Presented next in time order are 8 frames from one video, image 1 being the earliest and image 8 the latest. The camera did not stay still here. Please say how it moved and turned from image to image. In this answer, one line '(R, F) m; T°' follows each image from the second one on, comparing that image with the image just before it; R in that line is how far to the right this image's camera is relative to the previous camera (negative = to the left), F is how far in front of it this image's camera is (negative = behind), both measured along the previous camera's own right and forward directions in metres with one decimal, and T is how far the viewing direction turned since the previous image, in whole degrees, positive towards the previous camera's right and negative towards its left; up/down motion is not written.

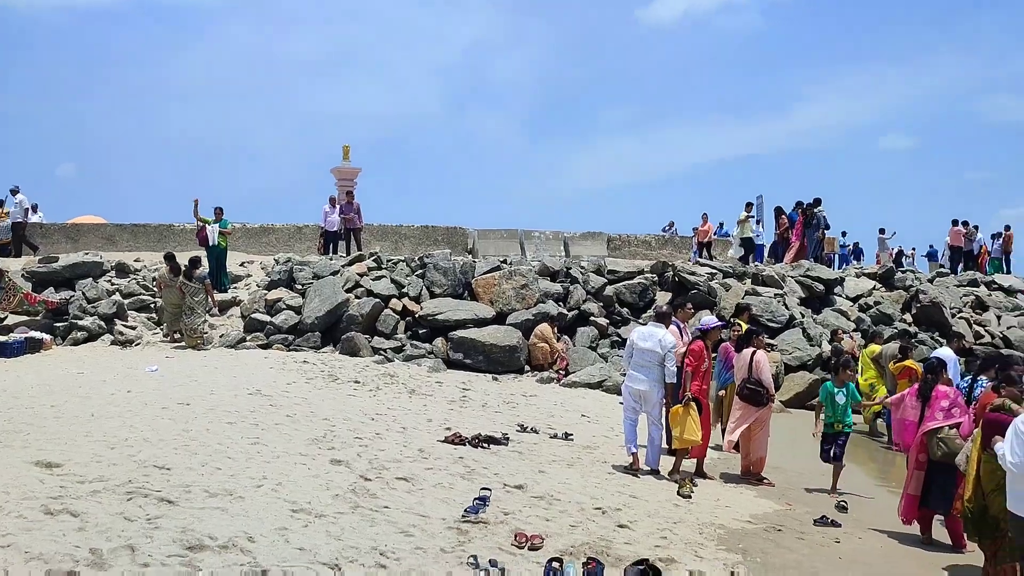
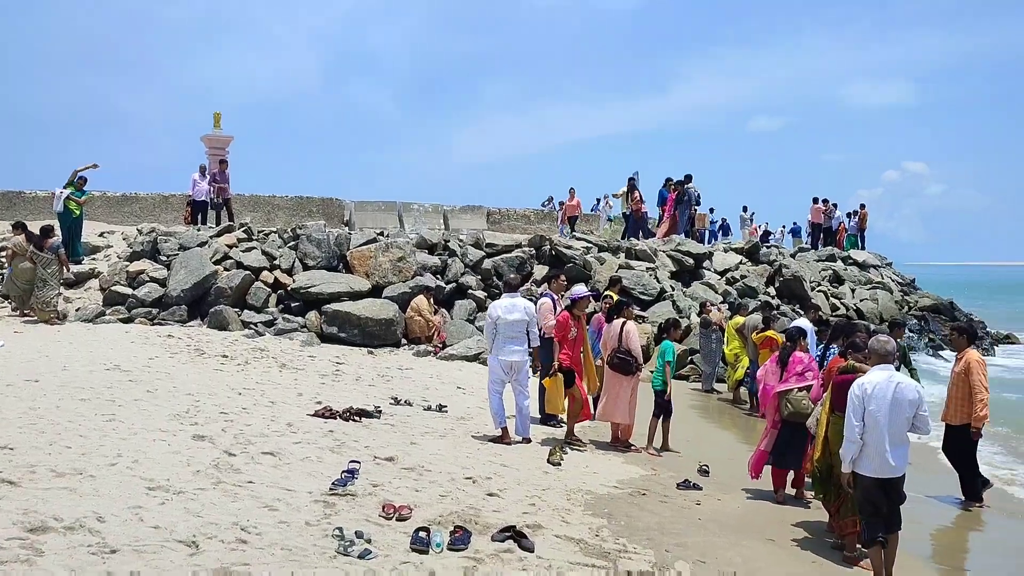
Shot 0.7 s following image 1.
(+0.1, 0.0) m; +7°
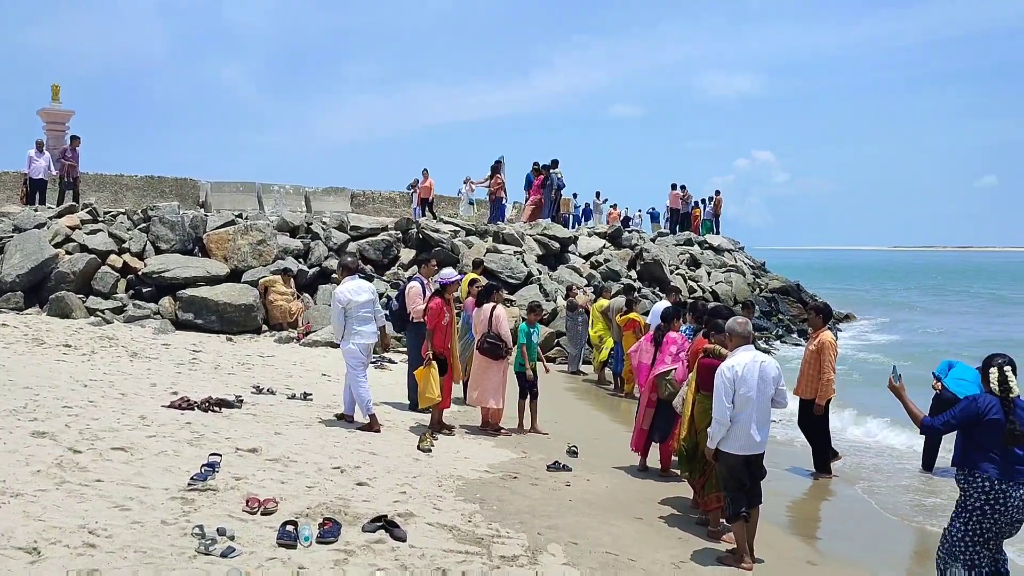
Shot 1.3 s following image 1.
(0.0, +0.1) m; +9°
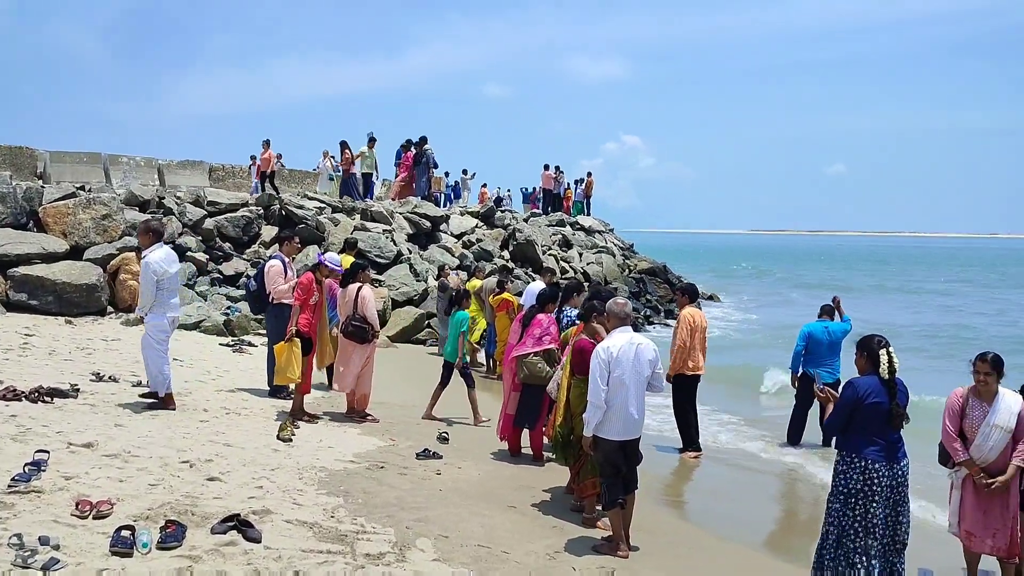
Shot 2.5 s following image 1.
(0.0, +0.3) m; +8°
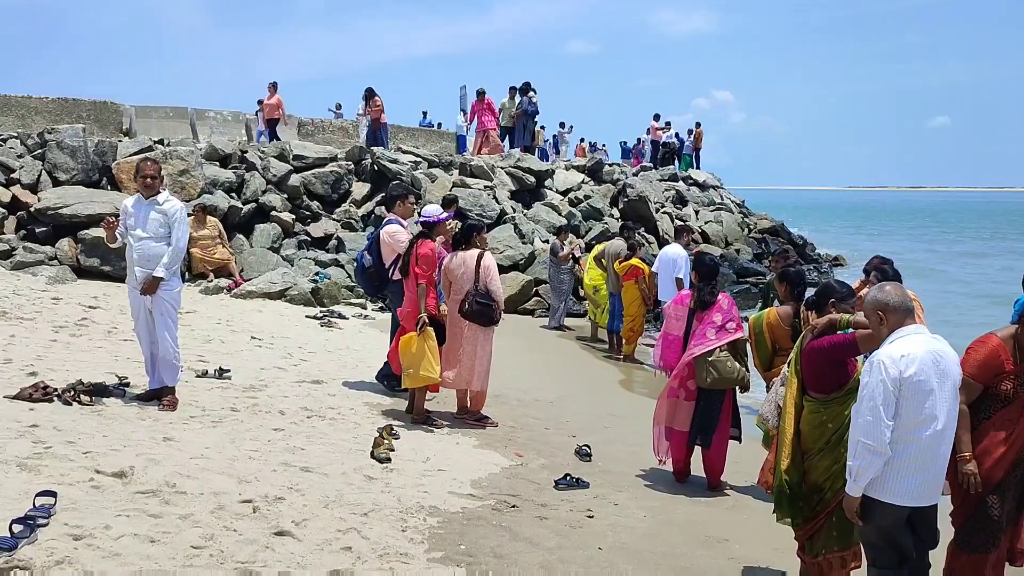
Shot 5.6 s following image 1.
(-0.5, +1.8) m; -6°
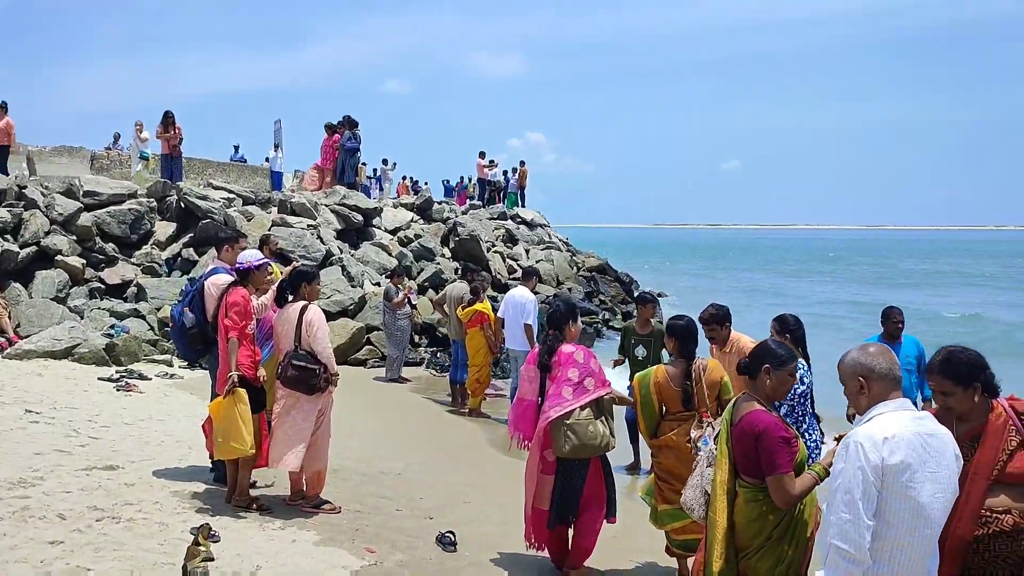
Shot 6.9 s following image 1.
(-0.1, +0.9) m; +11°
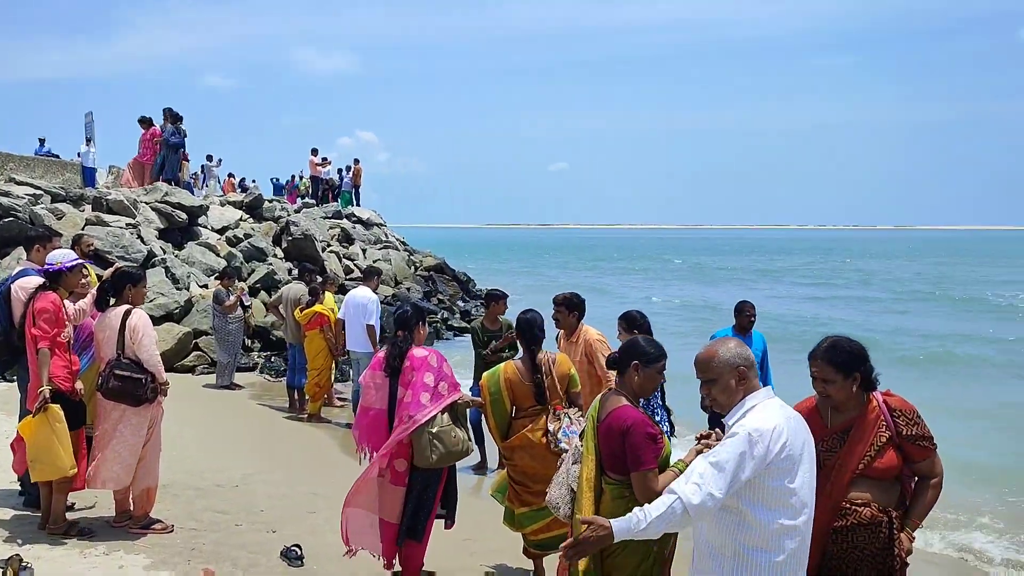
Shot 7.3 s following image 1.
(-0.1, +0.1) m; +11°
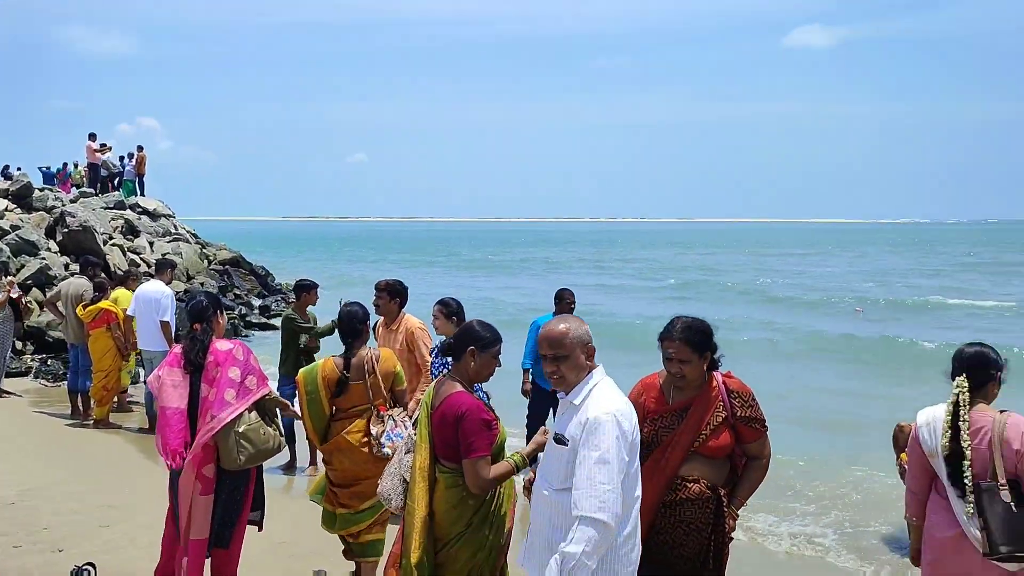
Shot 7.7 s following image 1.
(-0.1, +0.1) m; +13°
